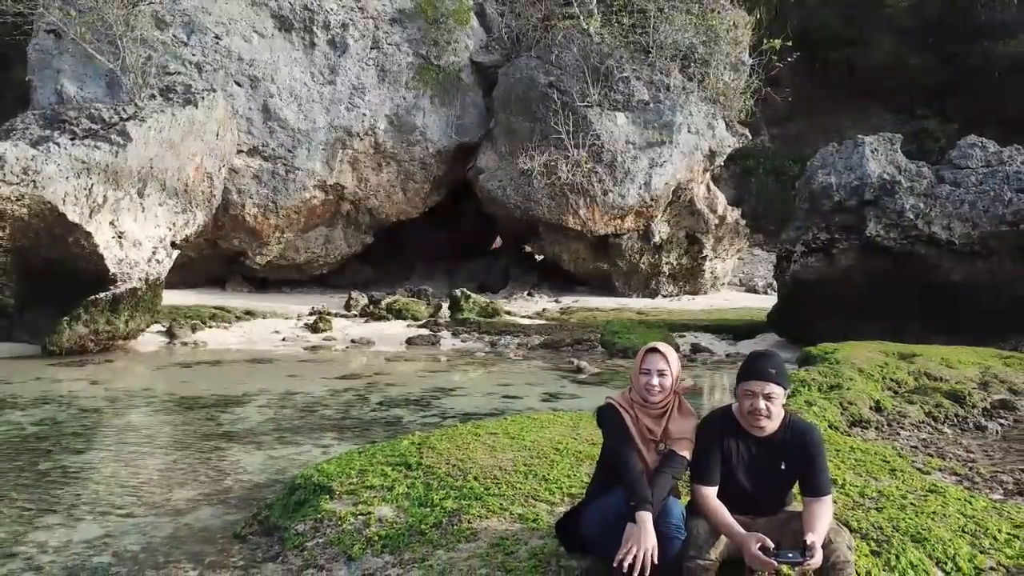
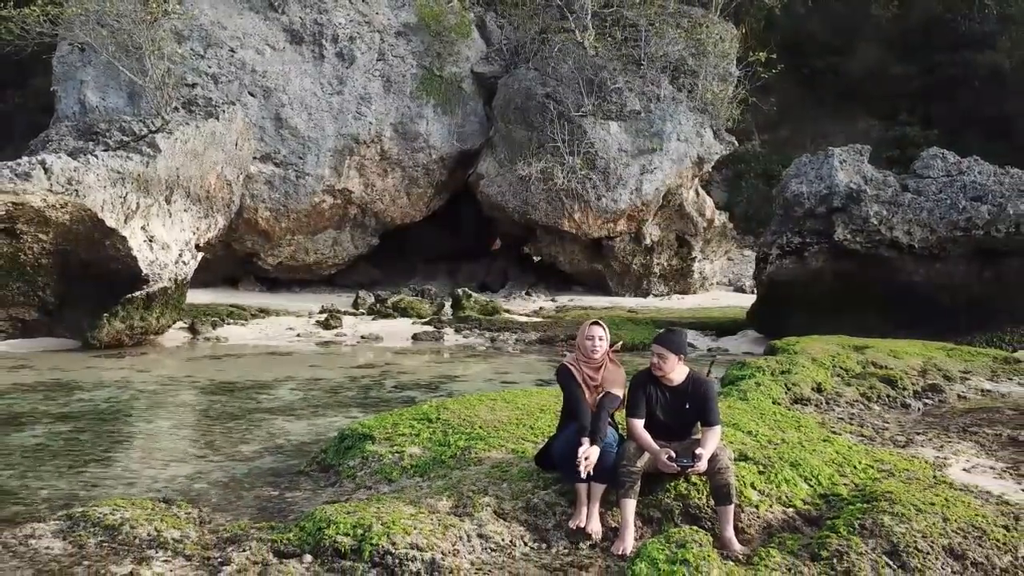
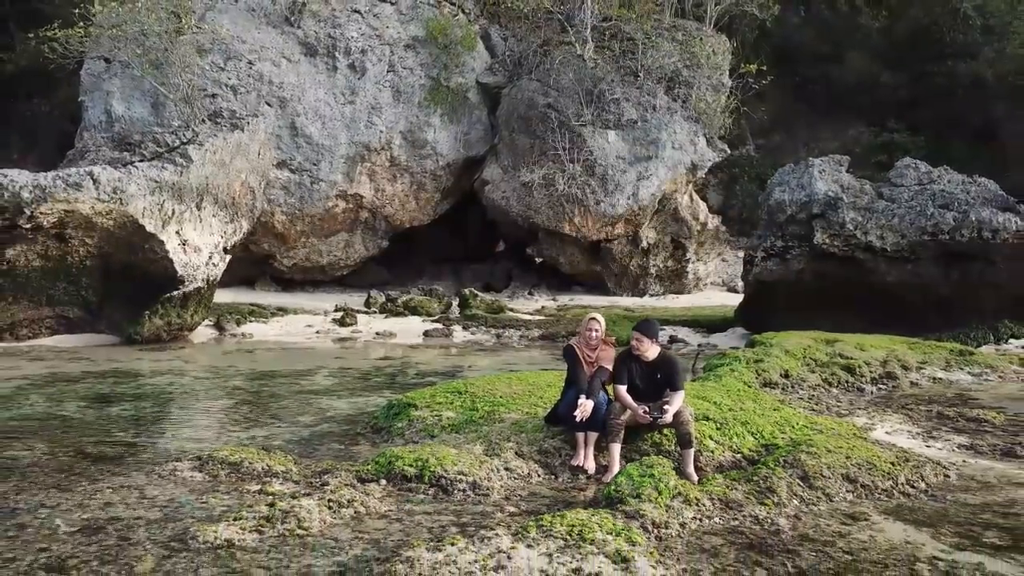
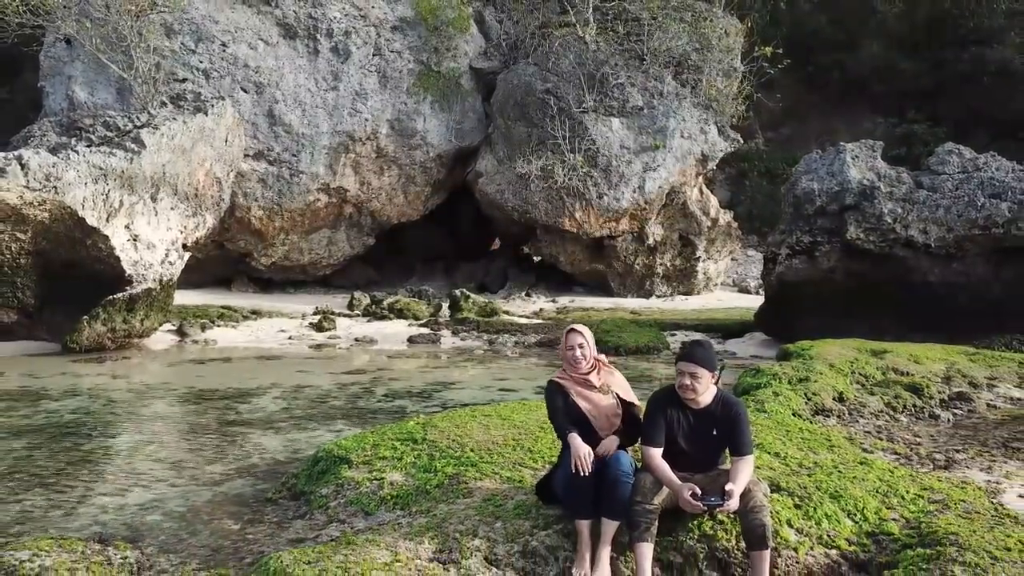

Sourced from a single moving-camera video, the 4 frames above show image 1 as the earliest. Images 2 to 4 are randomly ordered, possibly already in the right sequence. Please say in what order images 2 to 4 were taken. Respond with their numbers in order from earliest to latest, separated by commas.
4, 2, 3
